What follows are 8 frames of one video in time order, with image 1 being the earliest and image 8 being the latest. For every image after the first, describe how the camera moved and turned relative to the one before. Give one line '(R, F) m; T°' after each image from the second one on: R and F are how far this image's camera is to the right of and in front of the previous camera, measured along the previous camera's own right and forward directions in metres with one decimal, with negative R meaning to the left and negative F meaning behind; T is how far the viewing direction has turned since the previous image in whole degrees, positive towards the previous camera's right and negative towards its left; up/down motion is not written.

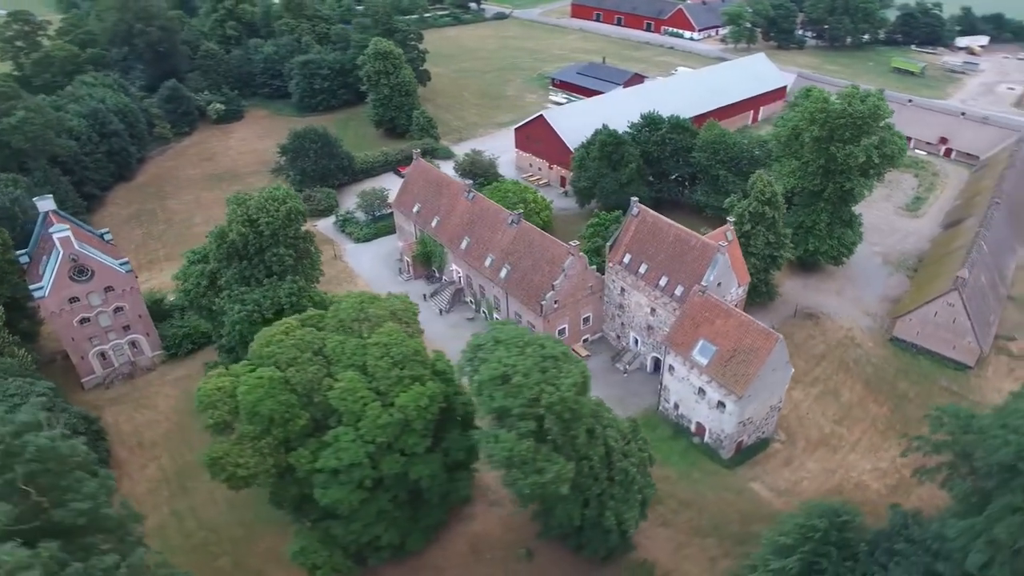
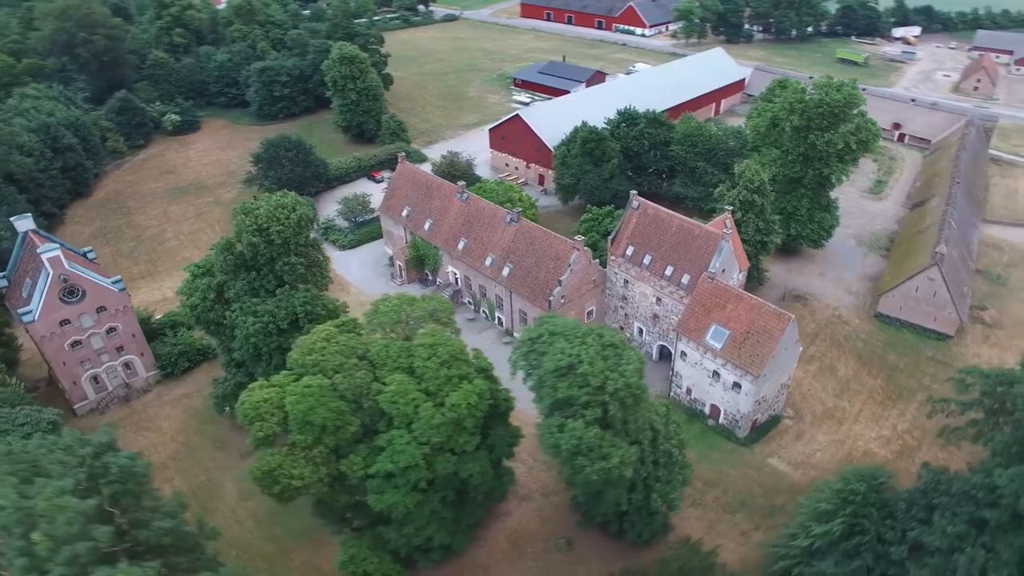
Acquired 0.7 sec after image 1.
(-3.7, -0.2) m; +4°
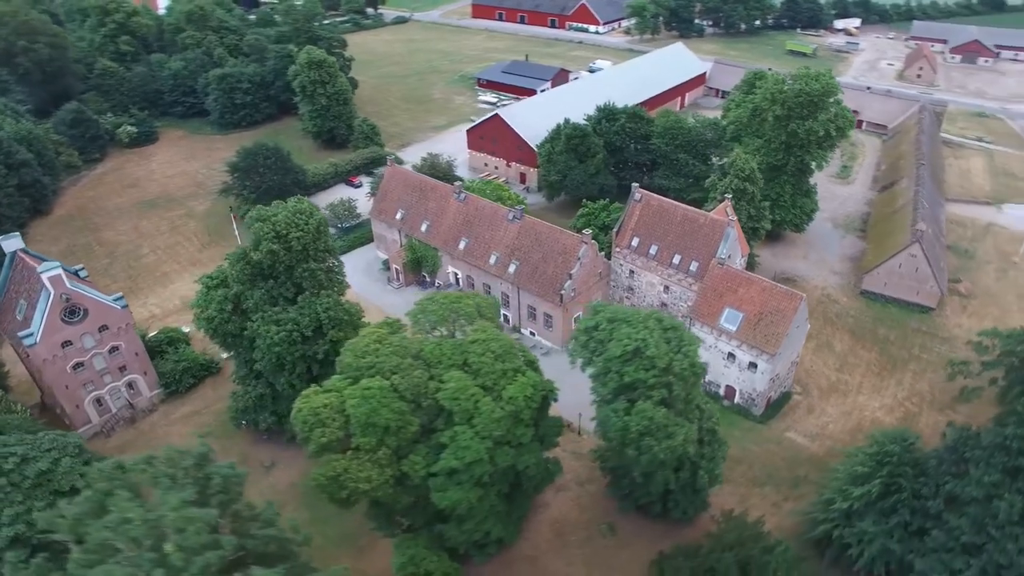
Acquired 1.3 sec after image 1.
(-4.1, -0.3) m; +4°
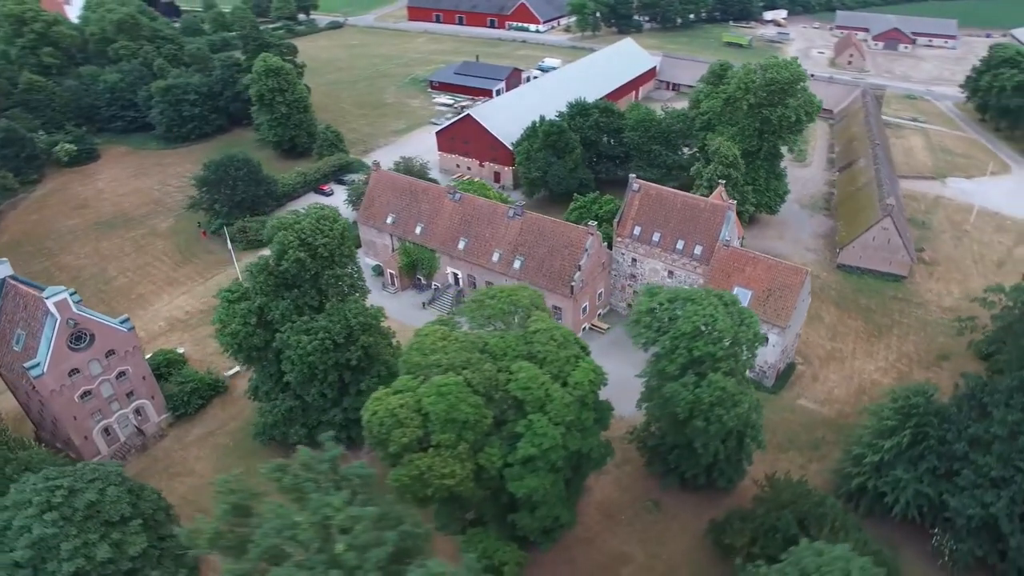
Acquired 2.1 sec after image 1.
(-5.1, -0.4) m; +6°
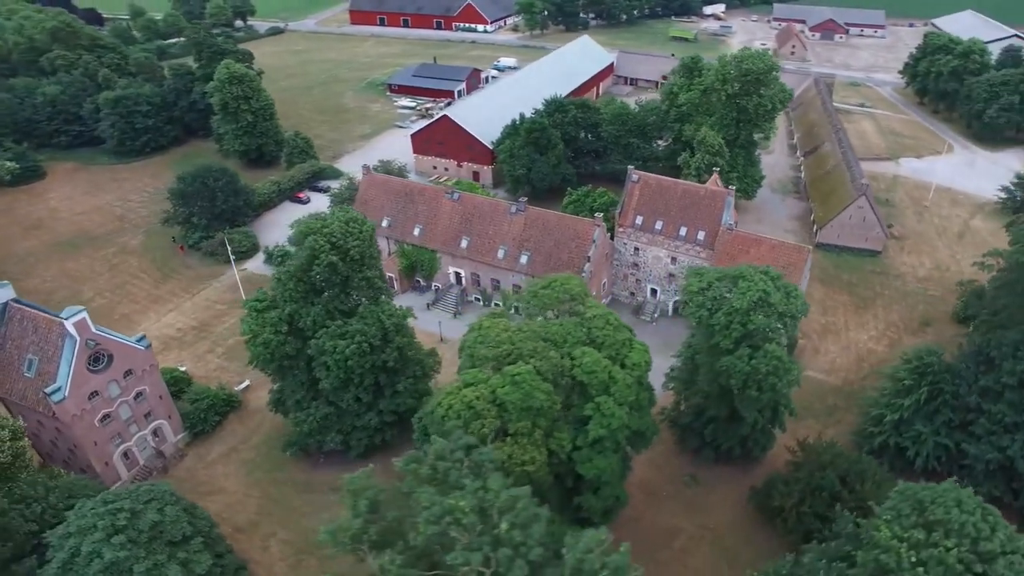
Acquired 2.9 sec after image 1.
(-4.9, -0.5) m; +5°
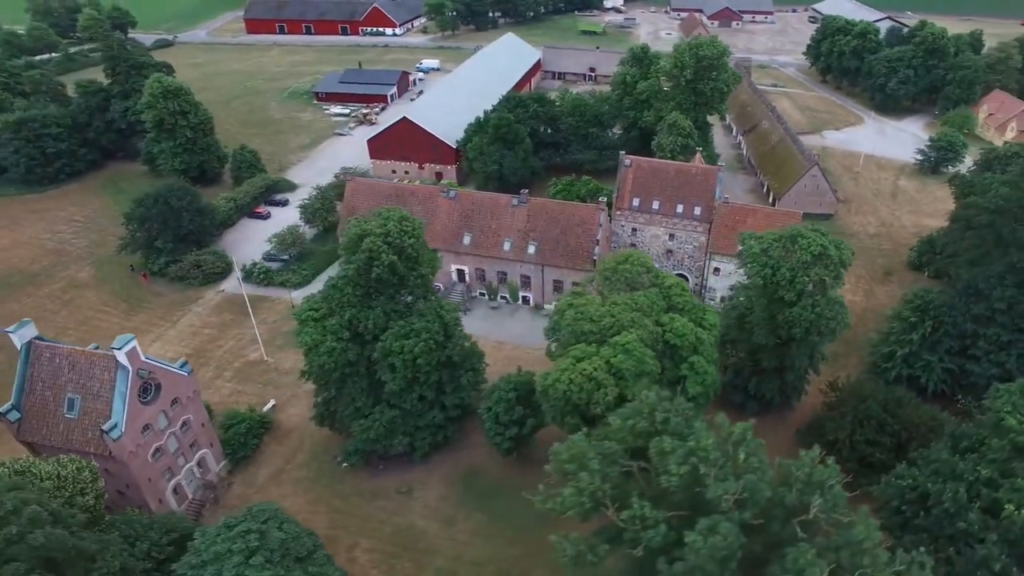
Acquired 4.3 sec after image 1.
(-8.6, -0.6) m; +9°
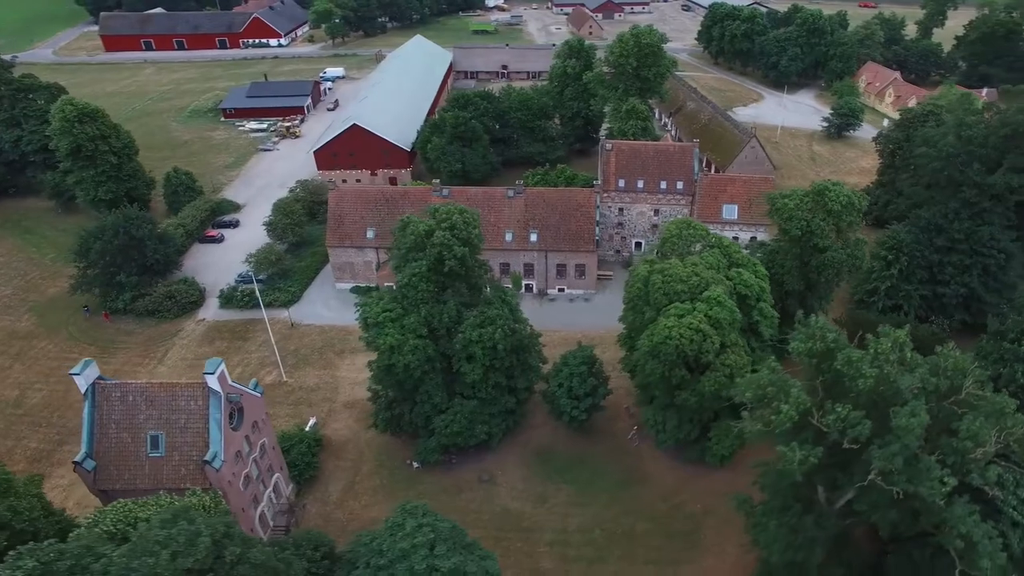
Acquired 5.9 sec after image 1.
(-10.4, -0.6) m; +11°
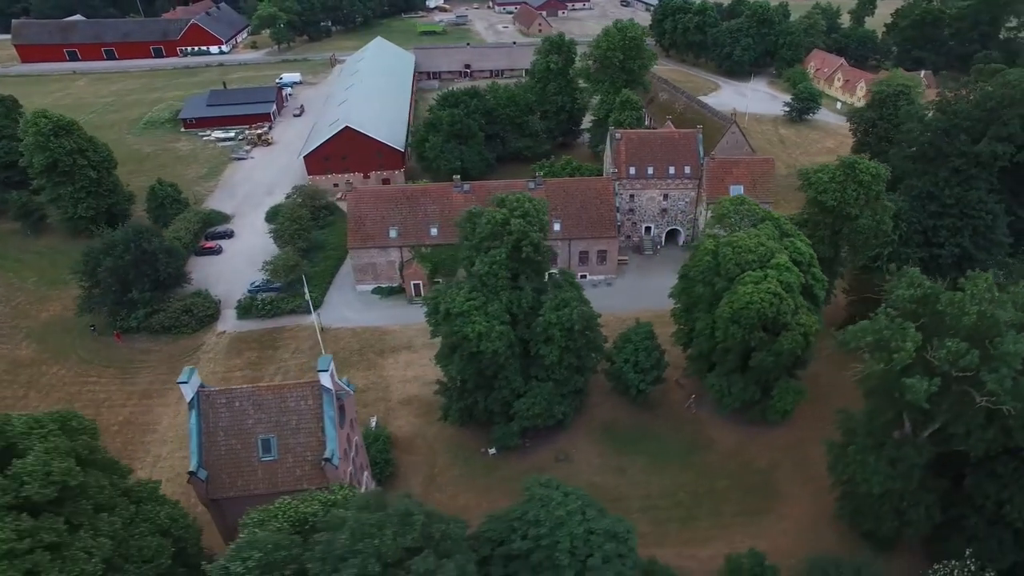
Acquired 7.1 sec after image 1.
(-8.1, -0.9) m; +6°
